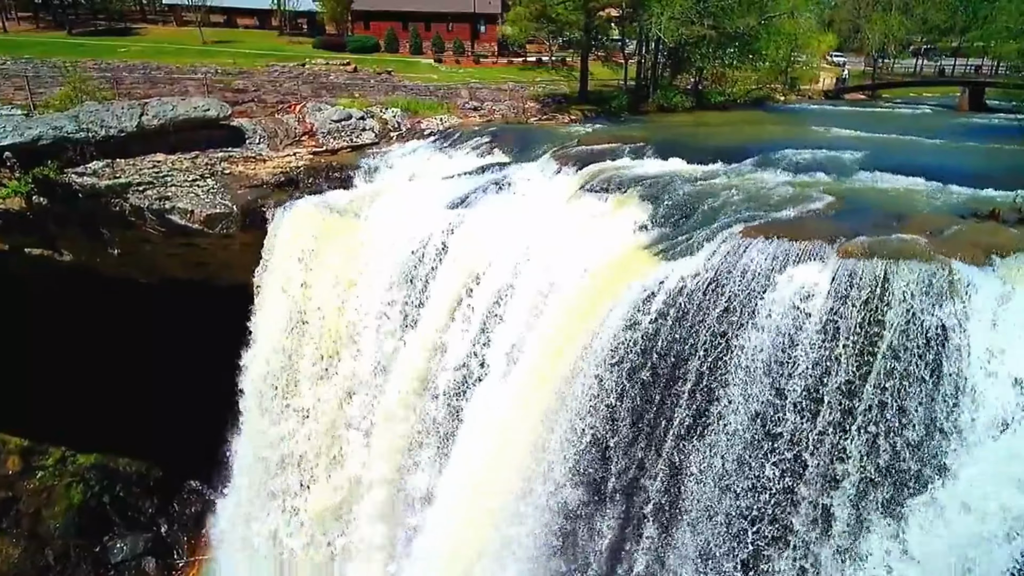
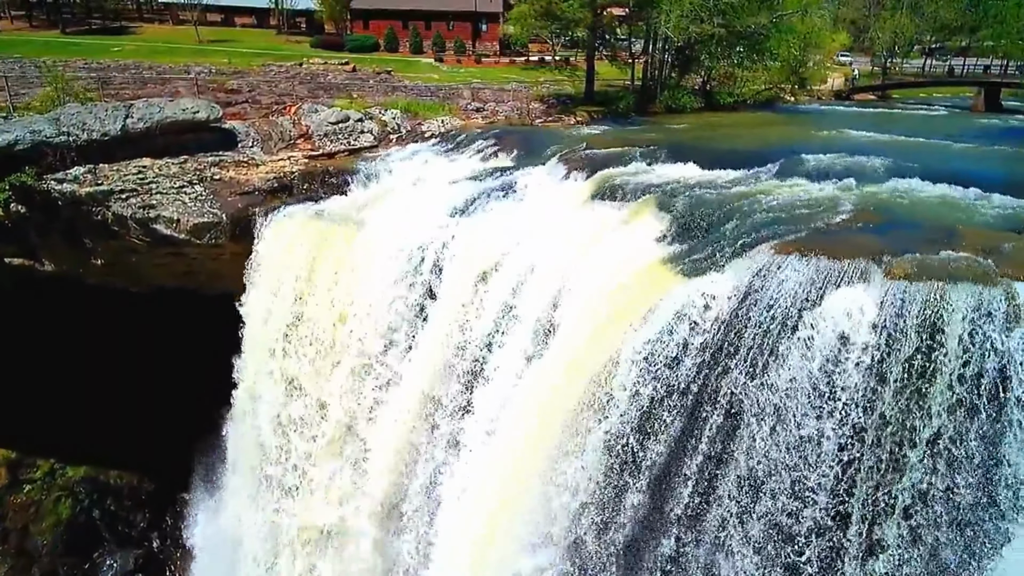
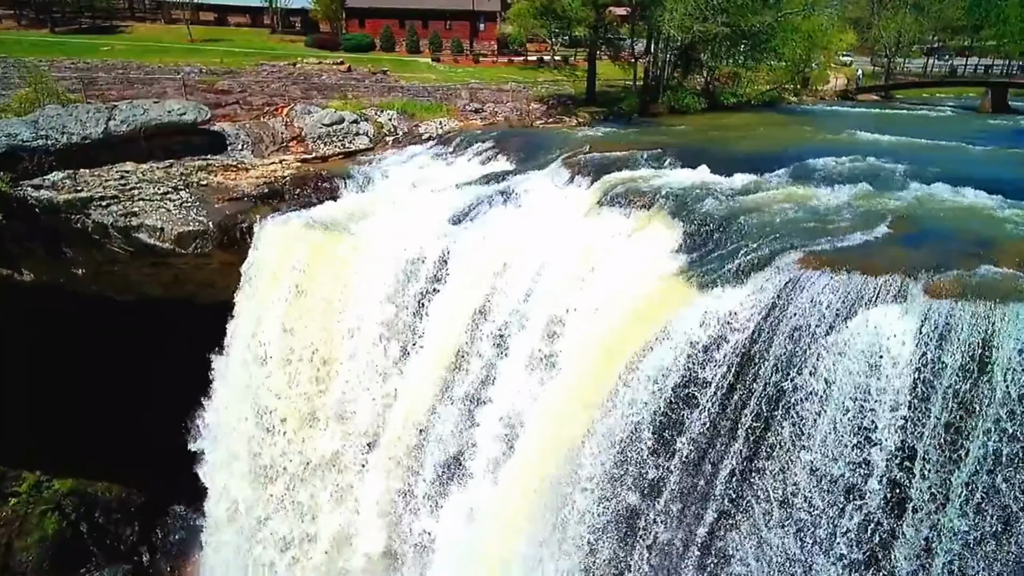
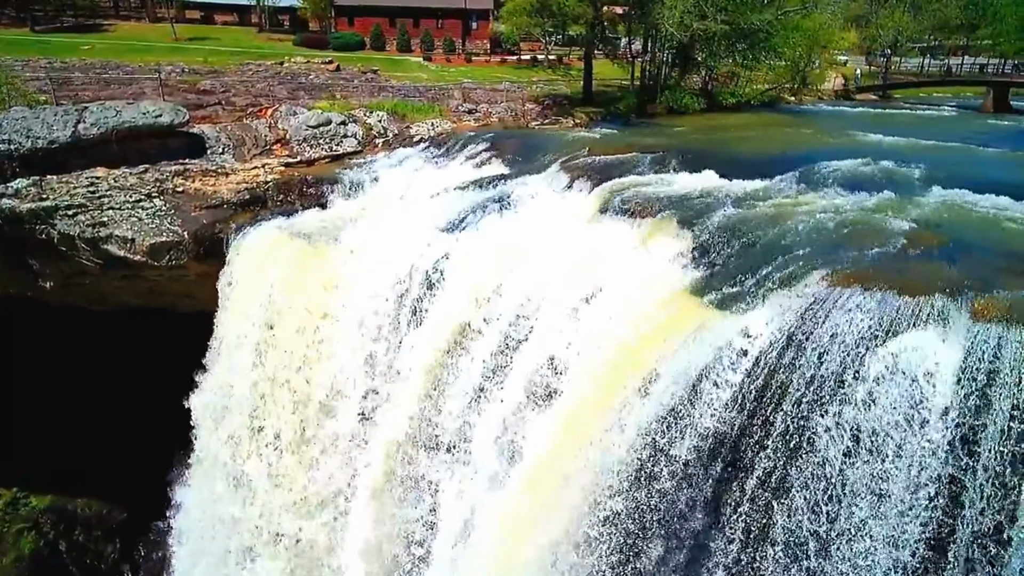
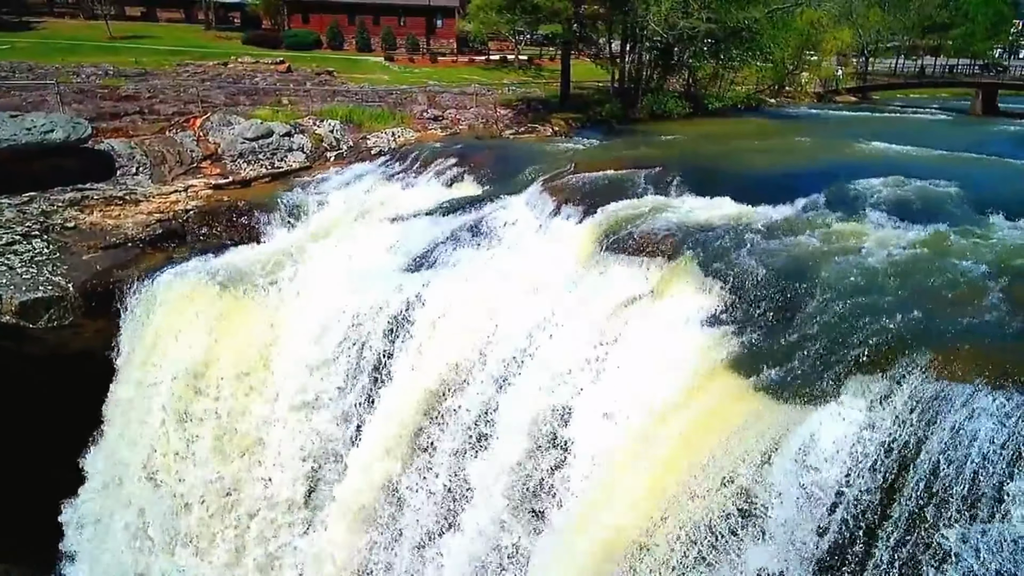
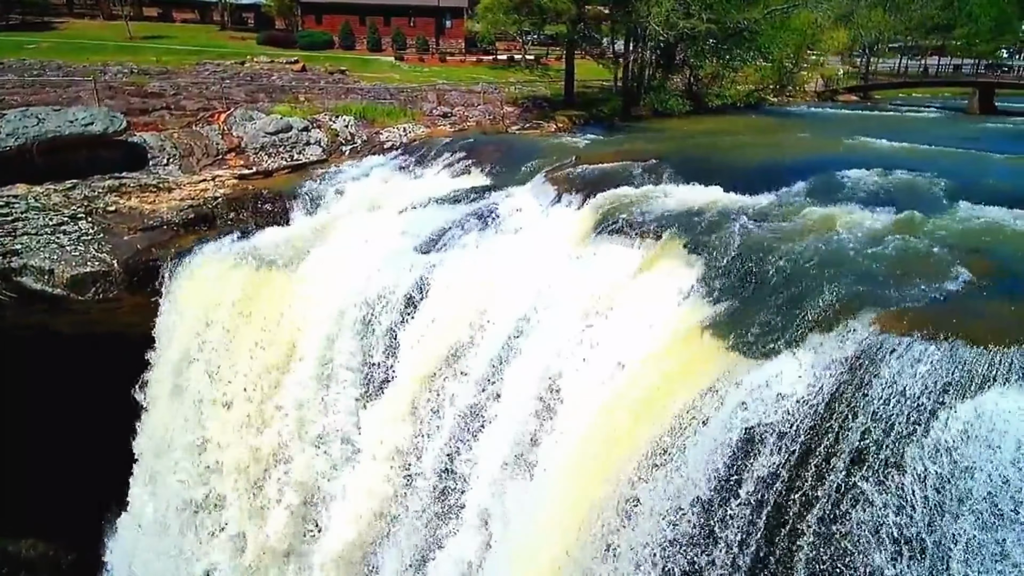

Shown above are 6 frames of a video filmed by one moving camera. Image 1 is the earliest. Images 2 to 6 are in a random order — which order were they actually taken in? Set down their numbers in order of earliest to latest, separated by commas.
2, 3, 4, 6, 5
